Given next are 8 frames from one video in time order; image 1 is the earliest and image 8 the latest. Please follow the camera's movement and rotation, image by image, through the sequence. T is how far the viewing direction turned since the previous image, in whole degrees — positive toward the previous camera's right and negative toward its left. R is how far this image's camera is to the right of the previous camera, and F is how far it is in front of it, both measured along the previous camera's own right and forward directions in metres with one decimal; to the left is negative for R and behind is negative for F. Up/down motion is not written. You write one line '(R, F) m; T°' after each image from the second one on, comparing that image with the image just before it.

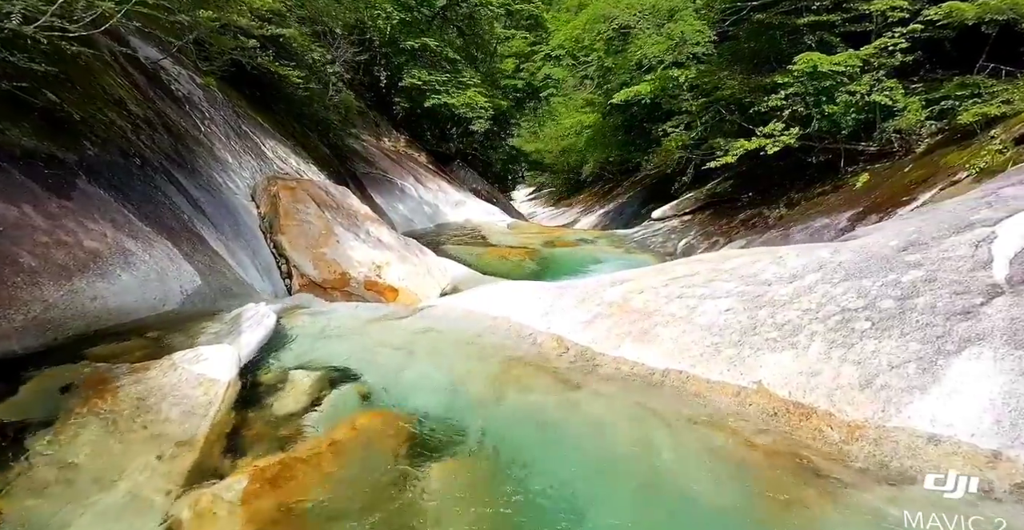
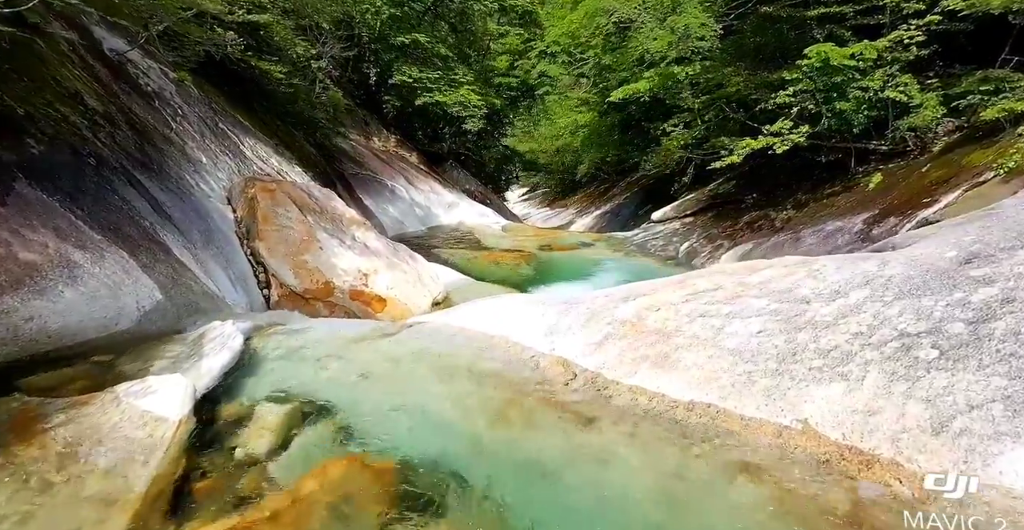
(0.0, +0.5) m; +1°
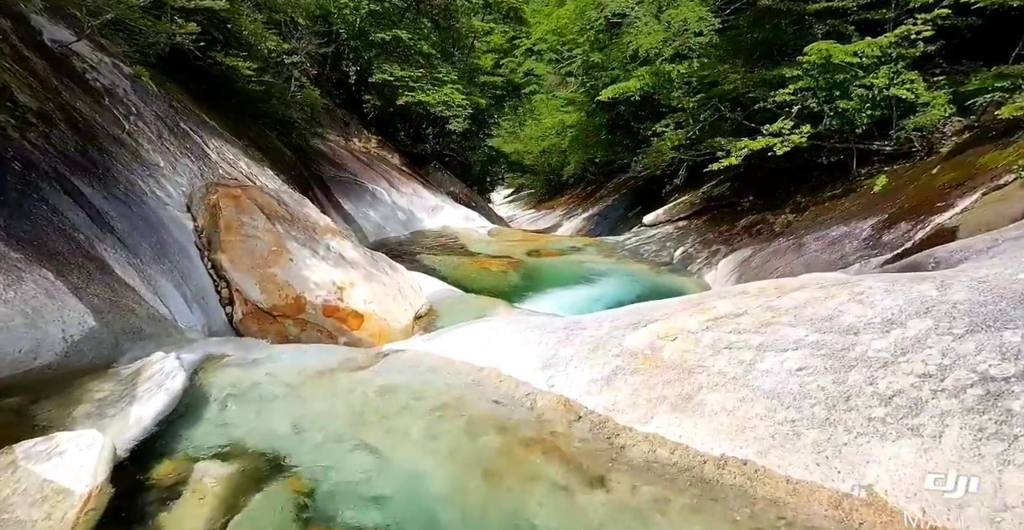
(0.0, +0.5) m; +1°
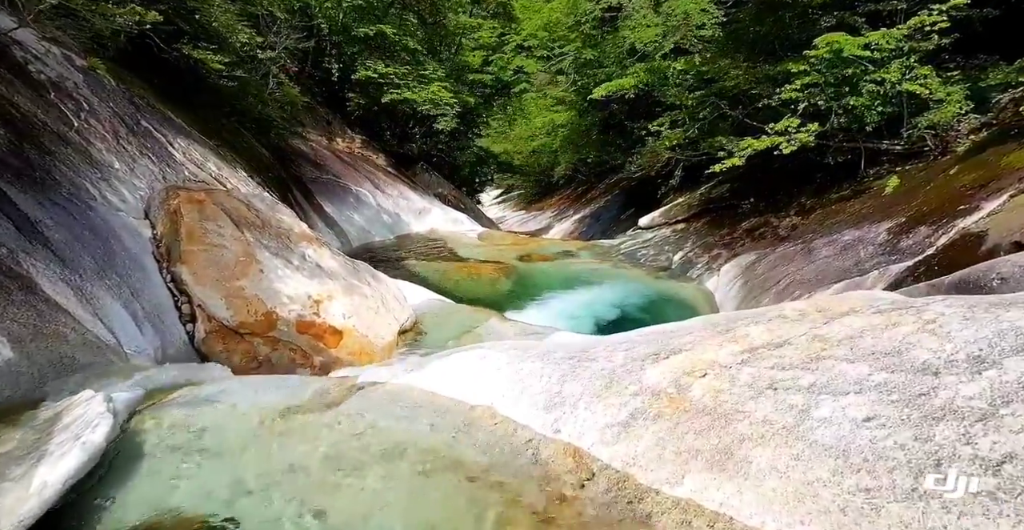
(0.0, +0.5) m; +1°
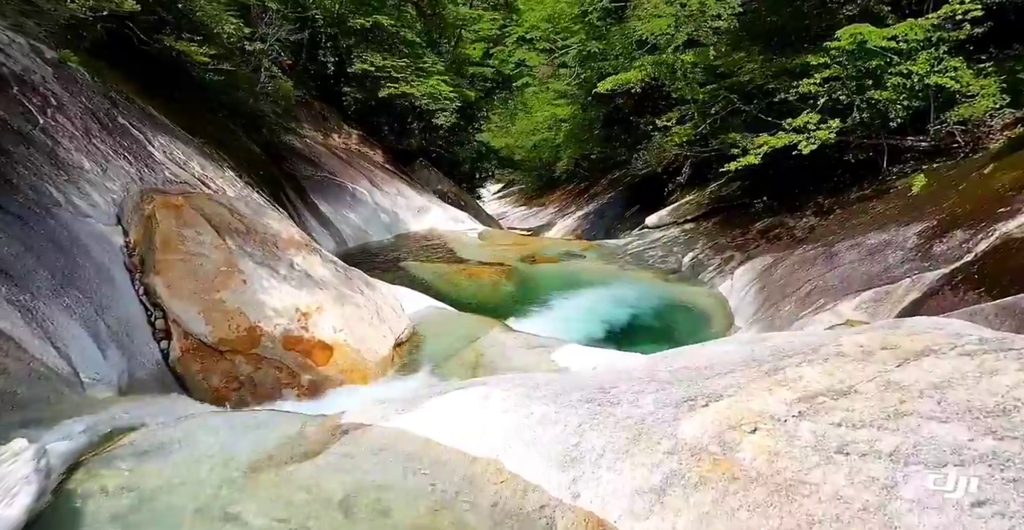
(0.0, +0.4) m; 0°
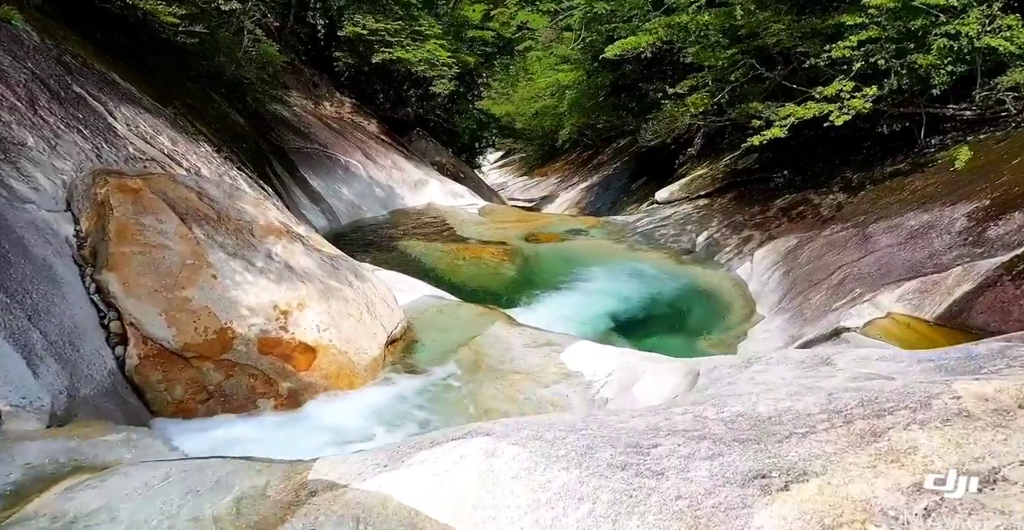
(0.0, +0.6) m; 0°
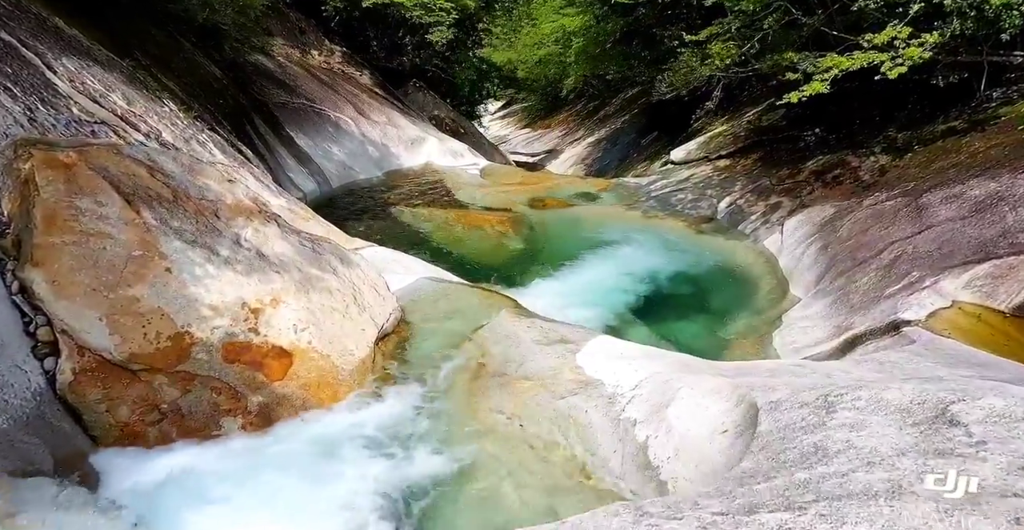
(-0.1, +0.7) m; 0°
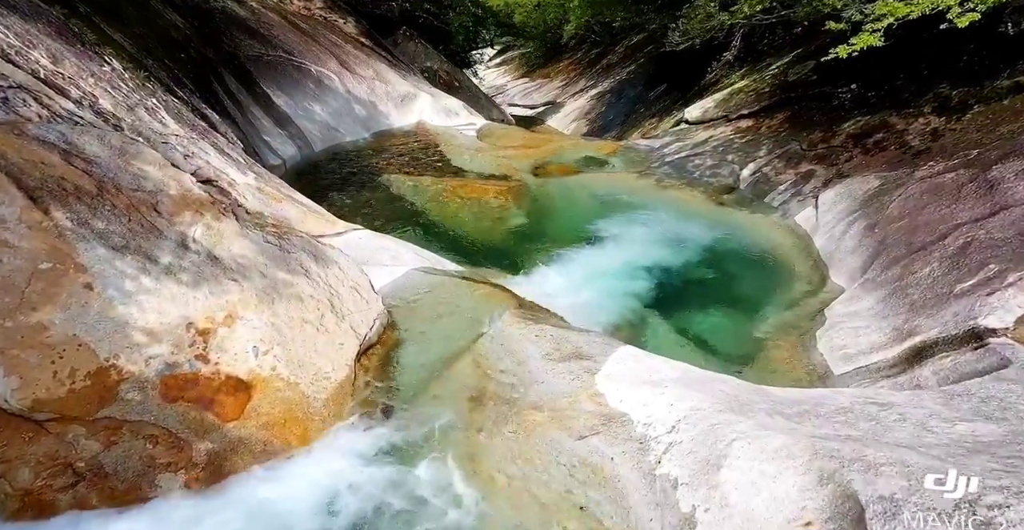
(-0.1, +0.8) m; 0°
